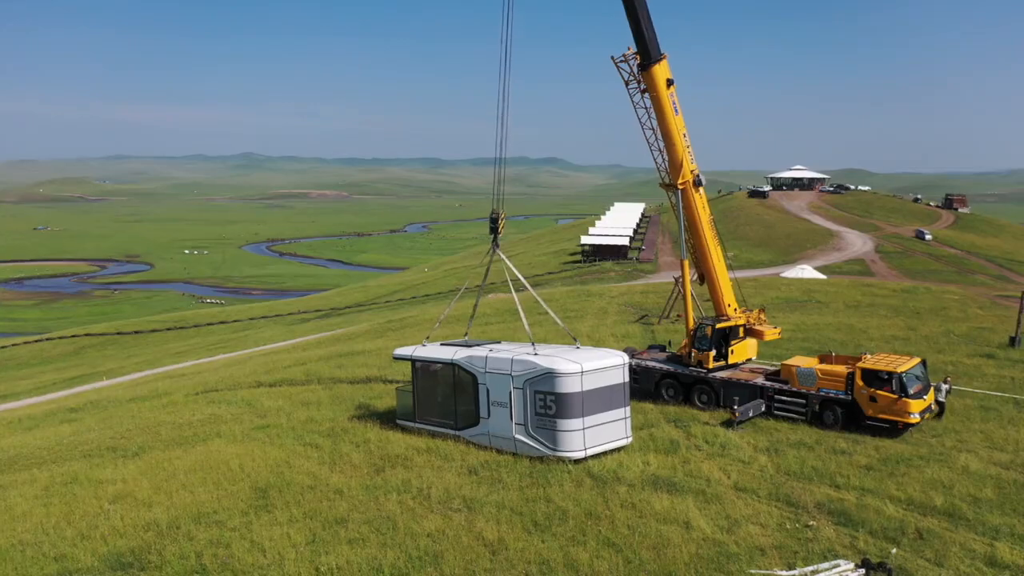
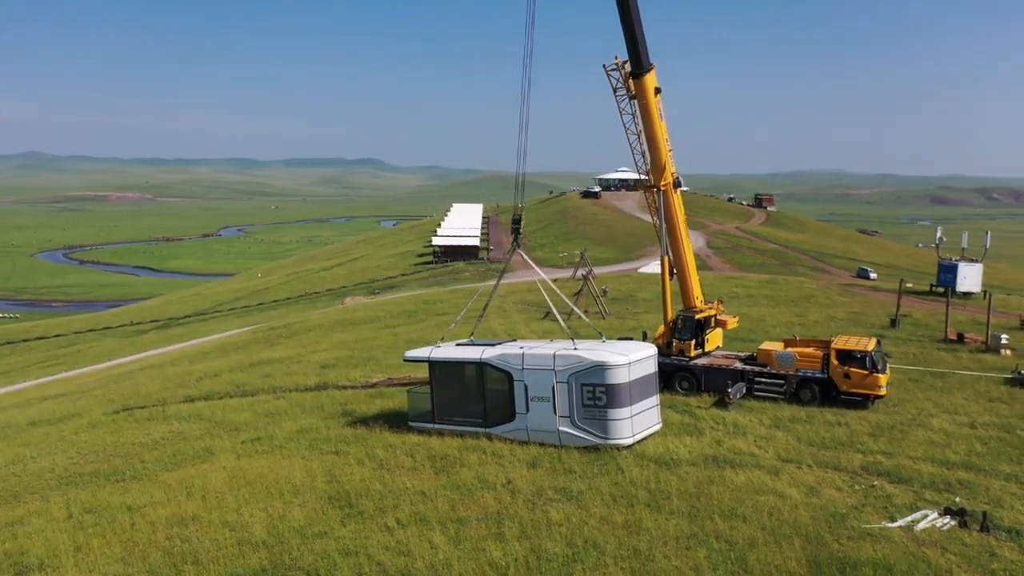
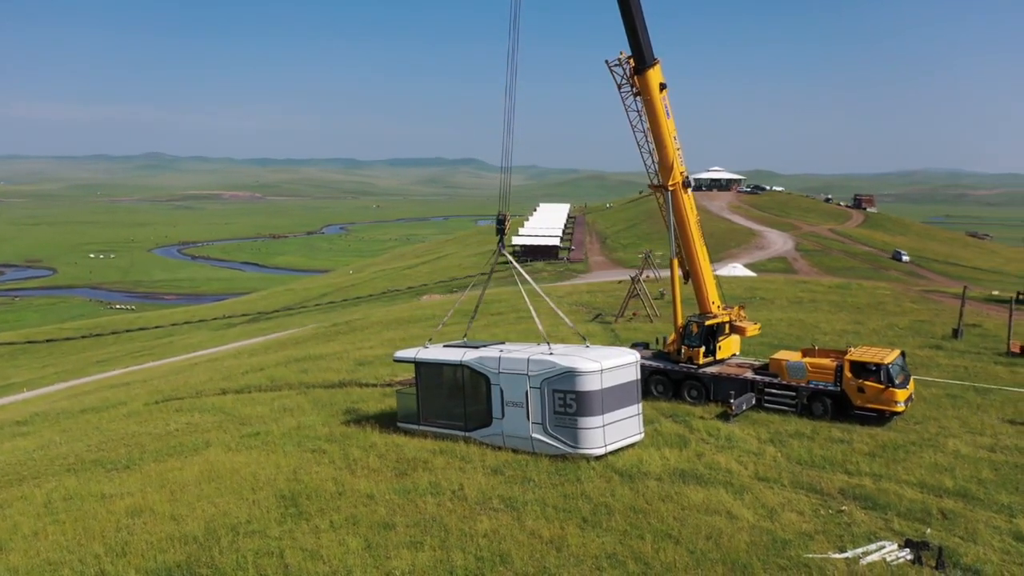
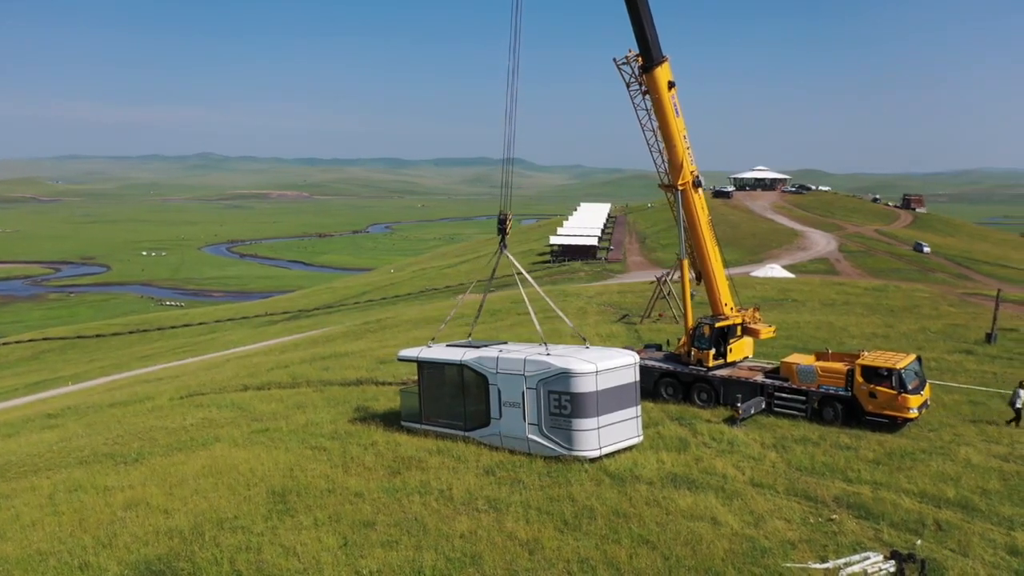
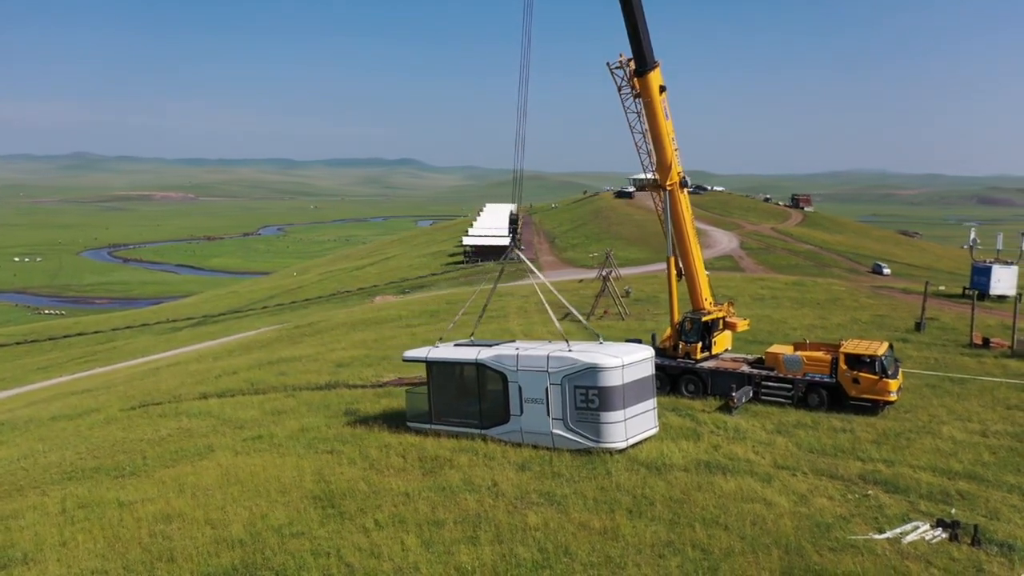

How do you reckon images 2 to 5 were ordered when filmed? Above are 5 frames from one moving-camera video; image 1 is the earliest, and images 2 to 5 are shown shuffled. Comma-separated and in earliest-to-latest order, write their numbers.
4, 3, 5, 2
